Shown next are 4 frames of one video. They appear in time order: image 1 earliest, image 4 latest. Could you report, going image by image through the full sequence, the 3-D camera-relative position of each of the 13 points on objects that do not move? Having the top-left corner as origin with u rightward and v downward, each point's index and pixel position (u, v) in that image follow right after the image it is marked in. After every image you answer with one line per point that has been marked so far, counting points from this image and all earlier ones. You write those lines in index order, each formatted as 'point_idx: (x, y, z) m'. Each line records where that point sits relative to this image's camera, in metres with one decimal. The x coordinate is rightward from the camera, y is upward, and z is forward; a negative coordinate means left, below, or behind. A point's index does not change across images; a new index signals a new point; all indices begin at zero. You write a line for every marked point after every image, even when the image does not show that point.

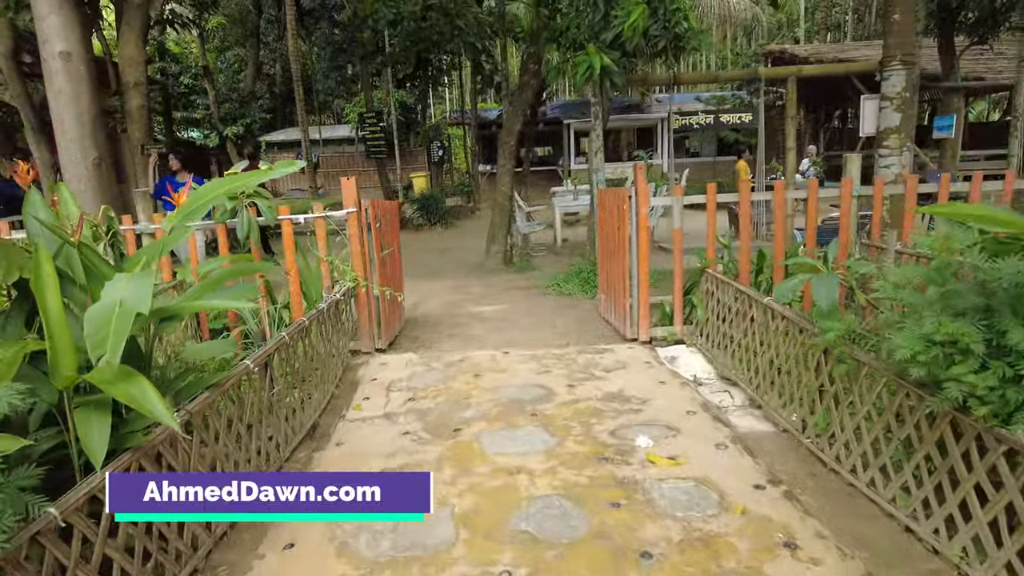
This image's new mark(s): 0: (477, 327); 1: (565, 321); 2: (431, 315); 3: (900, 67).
0: (-0.3, -0.4, +6.2) m
1: (+0.5, -0.3, +6.2) m
2: (-0.8, -0.3, +6.8) m
3: (+4.1, +2.4, +7.0) m
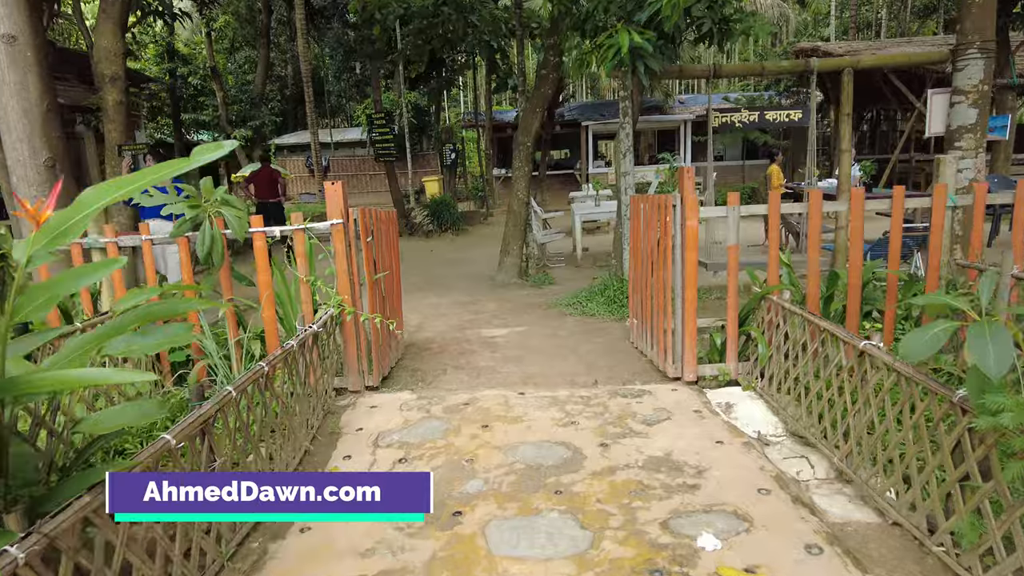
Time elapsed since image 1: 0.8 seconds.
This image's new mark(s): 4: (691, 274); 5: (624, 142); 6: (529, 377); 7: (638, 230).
0: (-0.2, -0.5, +5.3) m
1: (+0.6, -0.5, +5.3) m
2: (-0.7, -0.5, +6.0) m
3: (+4.3, +2.2, +6.0) m
4: (+1.2, +0.1, +4.2) m
5: (+1.2, +1.5, +6.6) m
6: (+0.1, -0.6, +4.7) m
7: (+1.0, +0.5, +5.2) m
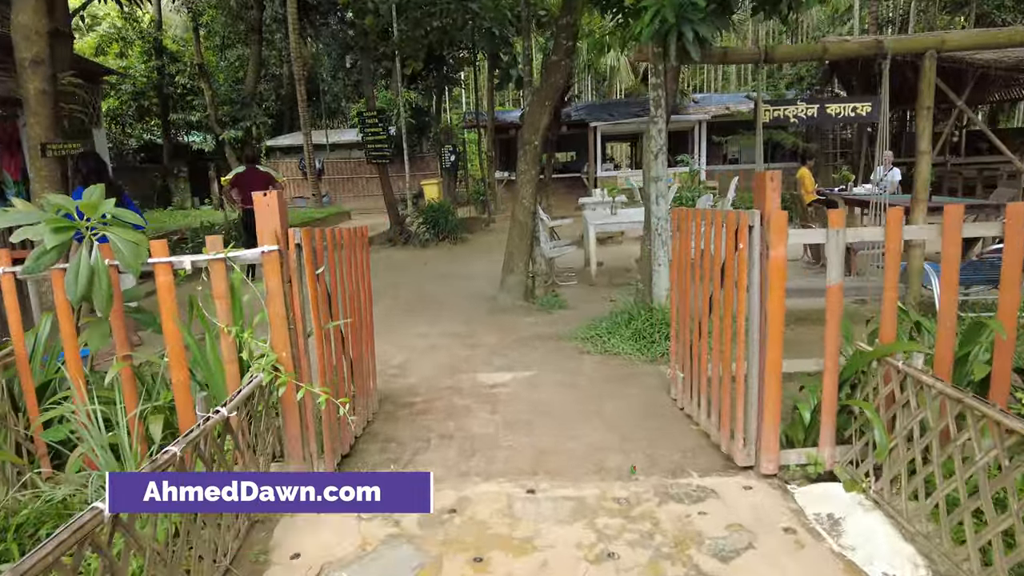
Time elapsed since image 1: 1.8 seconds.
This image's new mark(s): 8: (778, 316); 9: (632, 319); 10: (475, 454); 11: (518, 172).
0: (-0.2, -0.8, +4.1) m
1: (+0.7, -0.8, +4.1) m
2: (-0.7, -0.7, +4.7) m
3: (+4.4, +1.9, +4.8) m
4: (+1.2, -0.2, +2.9) m
5: (+1.2, +1.2, +5.4) m
6: (+0.2, -0.9, +3.5) m
7: (+1.0, +0.2, +4.0) m
8: (+1.2, -0.1, +2.9) m
9: (+1.0, -0.3, +5.6) m
10: (-0.2, -0.9, +3.6) m
11: (+0.1, +1.3, +7.1) m
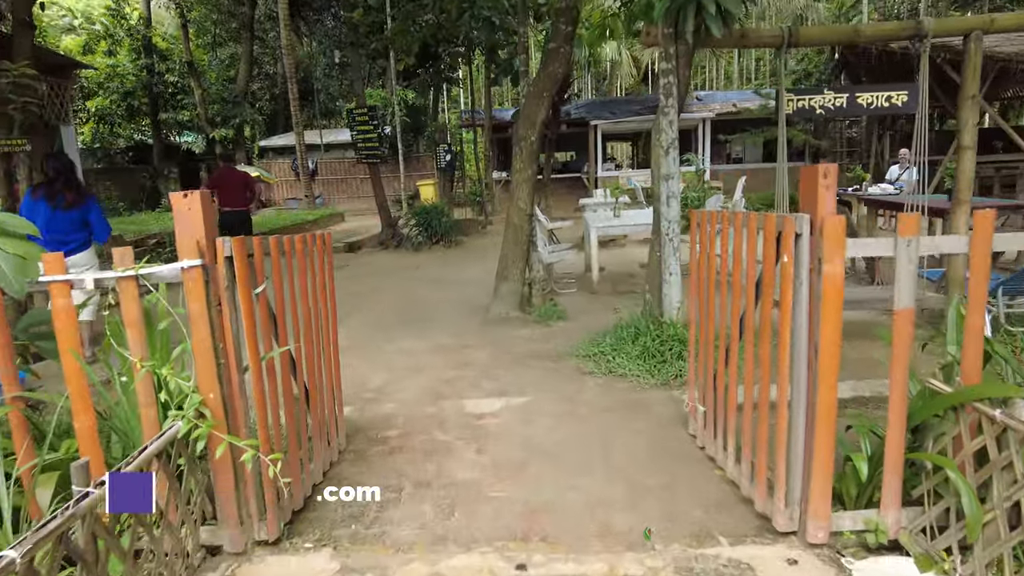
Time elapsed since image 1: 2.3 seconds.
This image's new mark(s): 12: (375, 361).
0: (-0.2, -0.9, +3.5) m
1: (+0.6, -0.9, +3.5) m
2: (-0.7, -0.8, +4.1) m
3: (+4.3, +1.8, +4.2) m
4: (+1.1, -0.3, +2.3) m
5: (+1.1, +1.1, +4.8) m
6: (+0.1, -1.0, +2.9) m
7: (+1.0, +0.1, +3.3) m
8: (+1.1, -0.2, +2.3) m
9: (+1.0, -0.4, +5.0) m
10: (-0.3, -1.0, +3.0) m
11: (0.0, +1.2, +6.5) m
12: (-1.1, -0.6, +5.3) m
